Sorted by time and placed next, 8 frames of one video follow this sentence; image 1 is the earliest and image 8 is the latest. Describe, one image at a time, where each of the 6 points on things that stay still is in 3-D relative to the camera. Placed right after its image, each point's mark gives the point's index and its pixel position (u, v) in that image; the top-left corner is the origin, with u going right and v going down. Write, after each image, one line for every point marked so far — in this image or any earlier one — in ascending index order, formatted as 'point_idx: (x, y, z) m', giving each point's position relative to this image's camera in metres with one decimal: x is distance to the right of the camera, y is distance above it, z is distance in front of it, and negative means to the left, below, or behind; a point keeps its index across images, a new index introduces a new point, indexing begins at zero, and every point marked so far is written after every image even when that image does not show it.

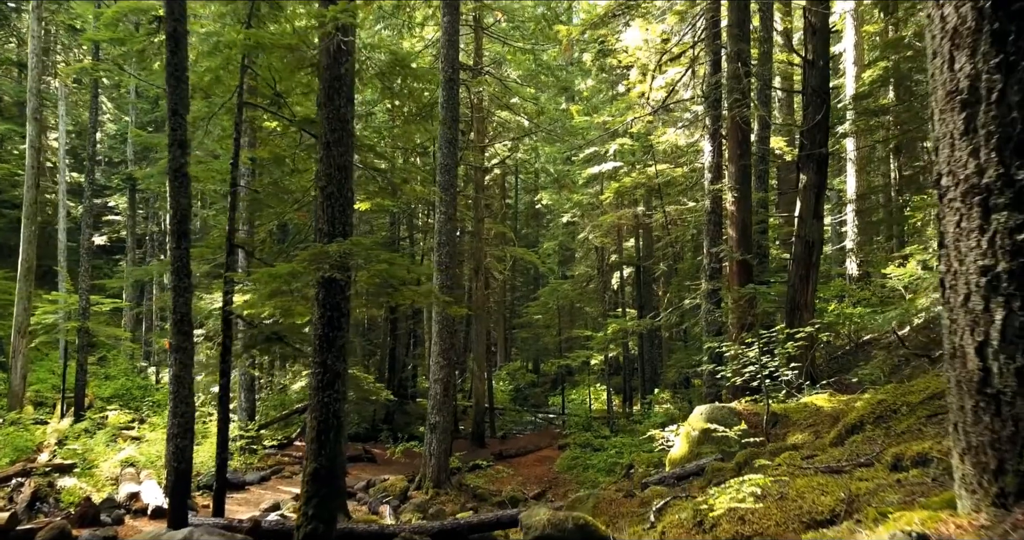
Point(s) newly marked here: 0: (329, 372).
0: (-1.5, -0.8, +5.9) m
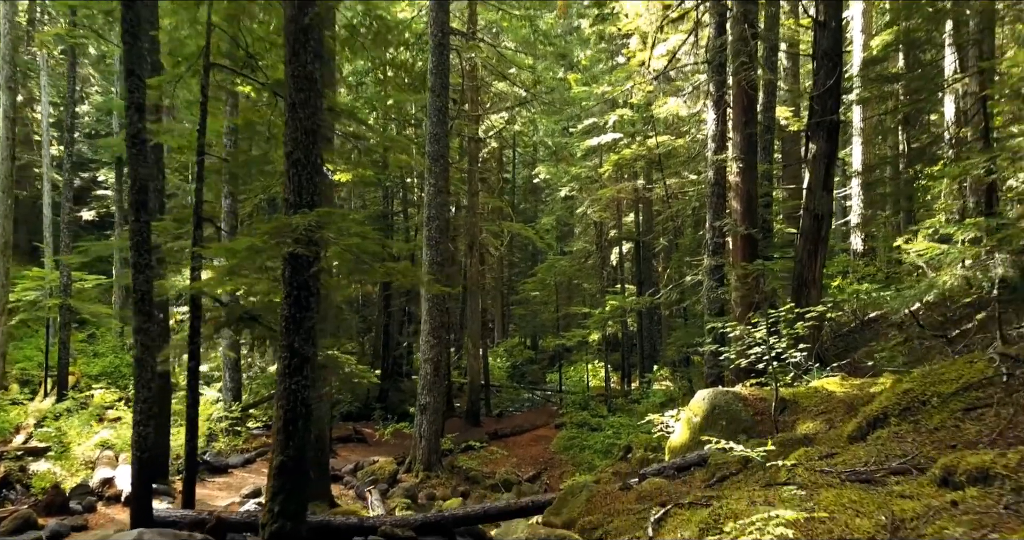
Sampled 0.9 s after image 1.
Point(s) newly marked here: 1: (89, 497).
0: (-1.6, -0.6, +5.4) m
1: (-5.3, -2.8, +9.1) m
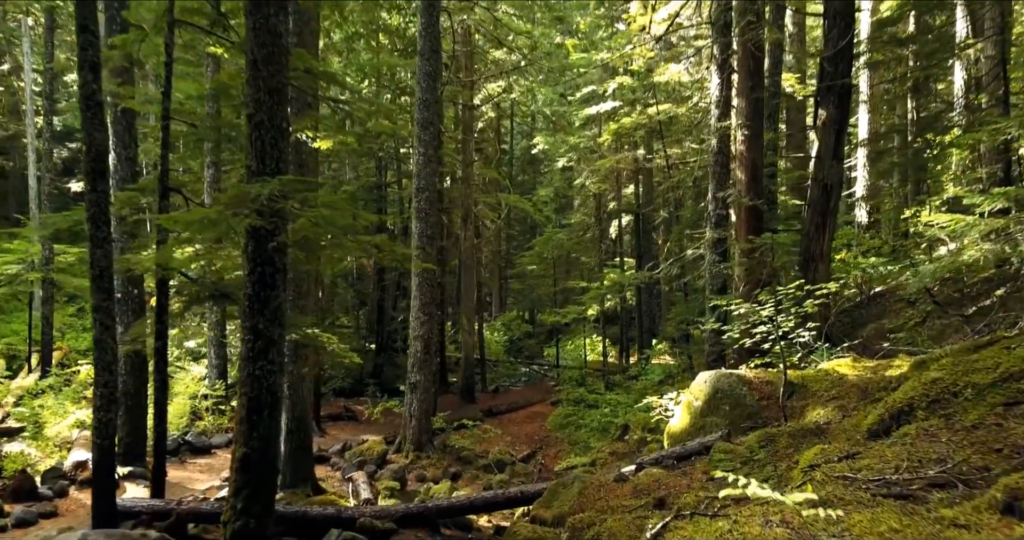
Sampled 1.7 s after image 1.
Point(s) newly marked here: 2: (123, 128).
0: (-1.7, -0.5, +4.9) m
1: (-5.4, -2.5, +8.7) m
2: (-4.9, +1.8, +9.1) m
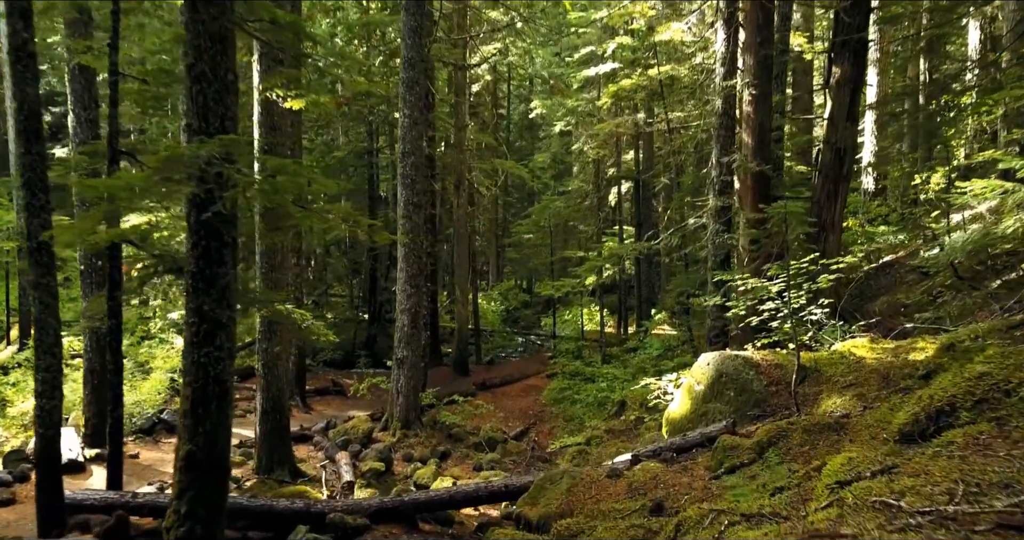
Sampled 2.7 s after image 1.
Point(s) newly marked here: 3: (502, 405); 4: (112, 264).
0: (-1.8, -0.3, +4.3) m
1: (-5.5, -2.2, +8.2) m
2: (-5.0, +2.1, +8.5) m
3: (-0.2, -2.6, +14.0) m
4: (-3.4, +0.1, +6.1) m
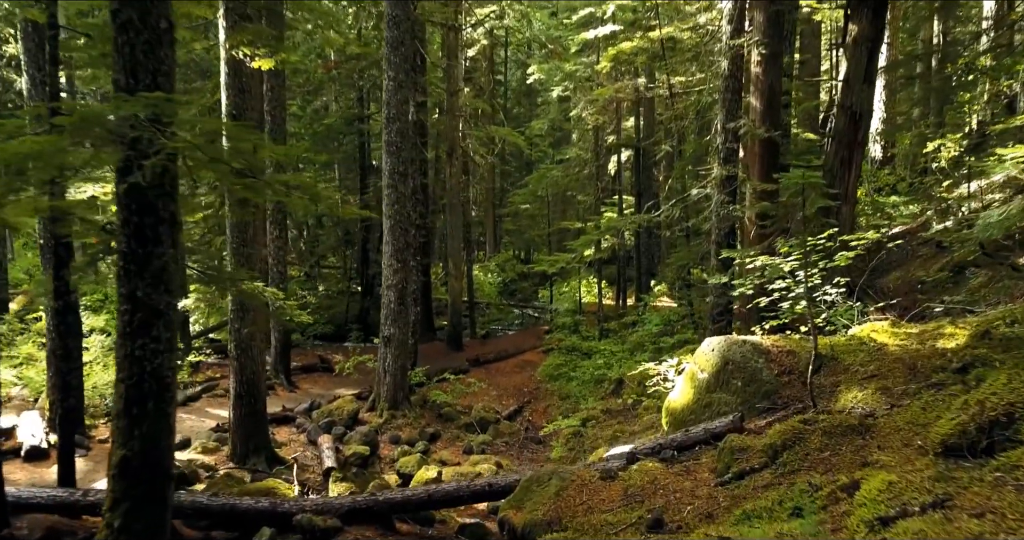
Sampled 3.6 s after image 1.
0: (-1.9, -0.2, +3.8) m
1: (-5.6, -1.9, +7.8) m
2: (-5.1, +2.4, +7.8) m
3: (-0.3, -2.1, +13.6) m
4: (-3.5, +0.2, +5.6) m
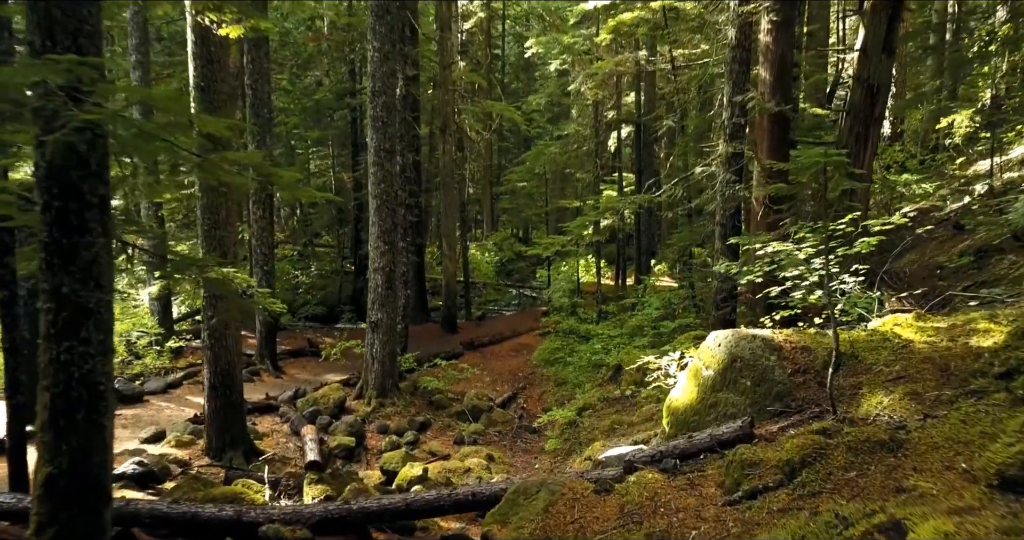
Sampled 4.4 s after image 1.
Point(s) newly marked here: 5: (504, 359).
0: (-2.0, -0.2, +3.3) m
1: (-5.7, -1.7, +7.3) m
2: (-5.2, +2.5, +7.2) m
3: (-0.4, -1.7, +13.1) m
4: (-3.5, +0.3, +5.1) m
5: (-0.2, -1.7, +13.7) m
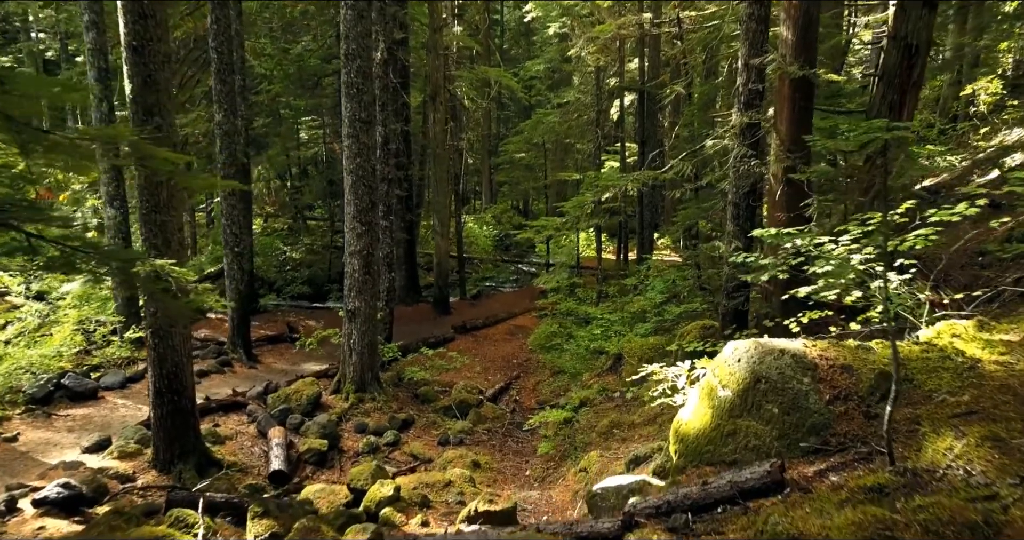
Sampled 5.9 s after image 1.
0: (-2.1, -0.2, +2.4) m
1: (-5.8, -1.7, +6.5) m
2: (-5.3, +2.6, +6.3) m
3: (-0.5, -1.4, +12.3) m
4: (-3.7, +0.3, +4.2) m
5: (-0.3, -1.3, +12.9) m
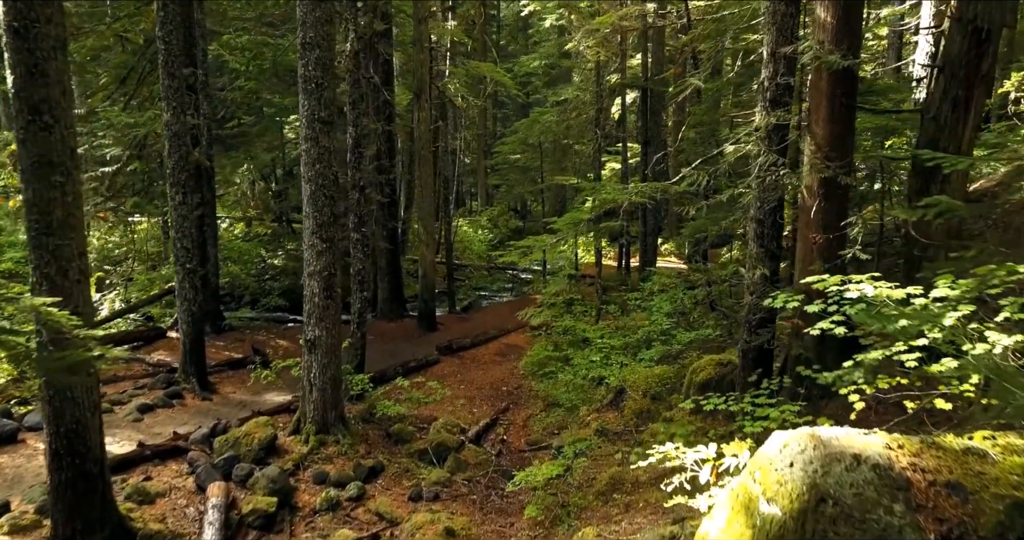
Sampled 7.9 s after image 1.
0: (-2.3, -0.5, +1.2) m
1: (-6.0, -1.9, +5.3) m
2: (-5.5, +2.4, +5.1) m
3: (-0.7, -1.6, +11.1) m
4: (-3.8, +0.1, +3.0) m
5: (-0.4, -1.5, +11.7) m
